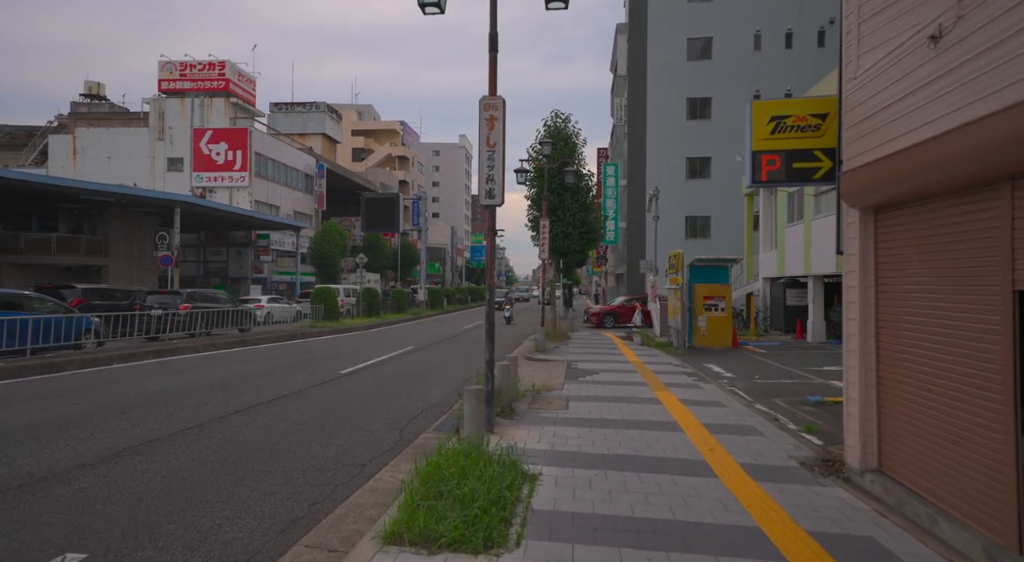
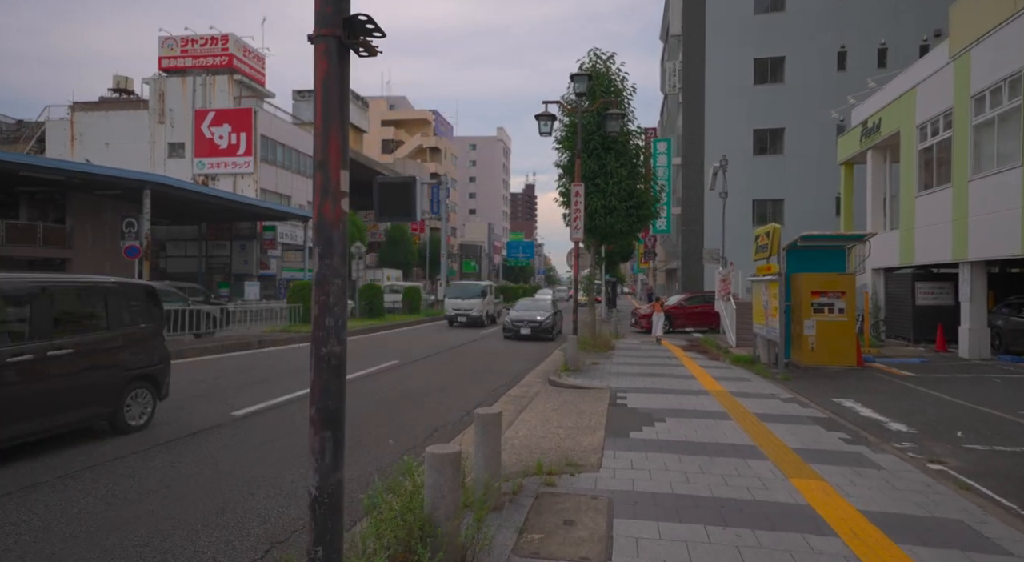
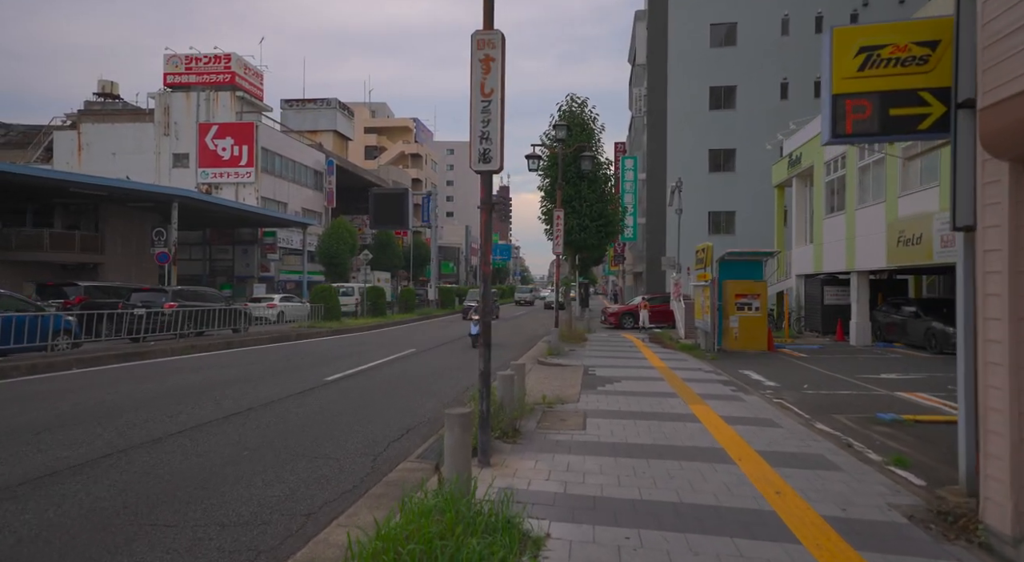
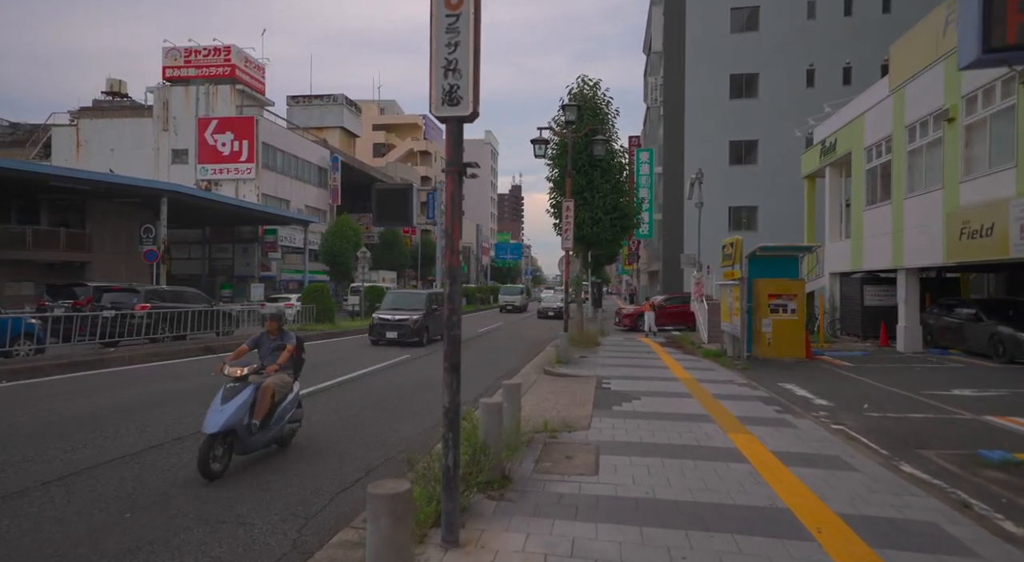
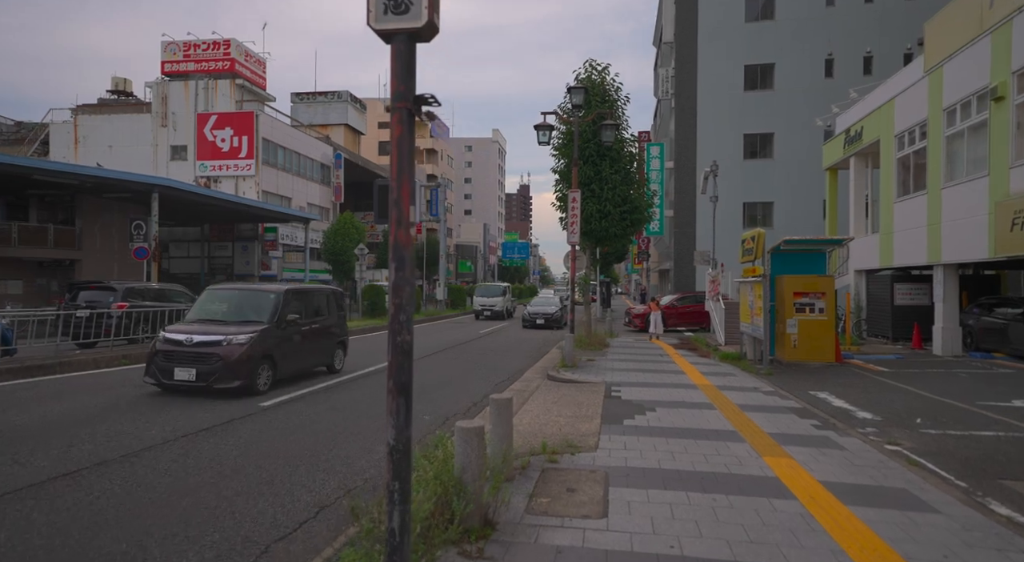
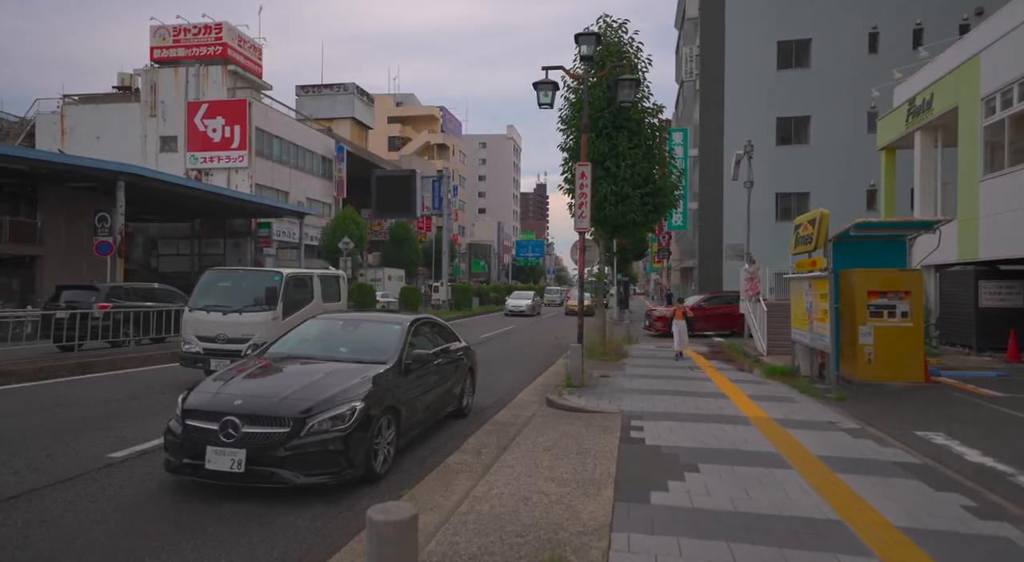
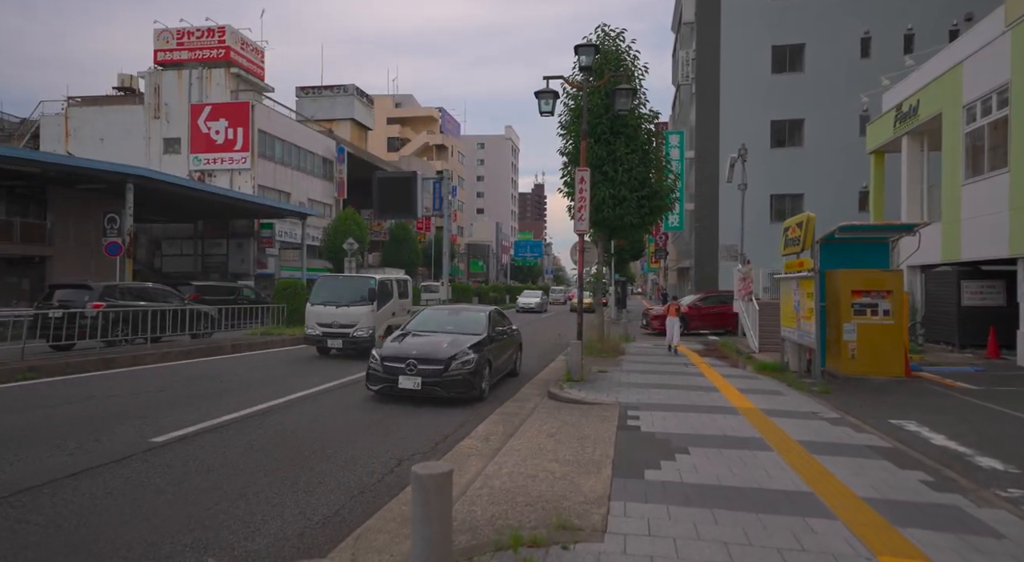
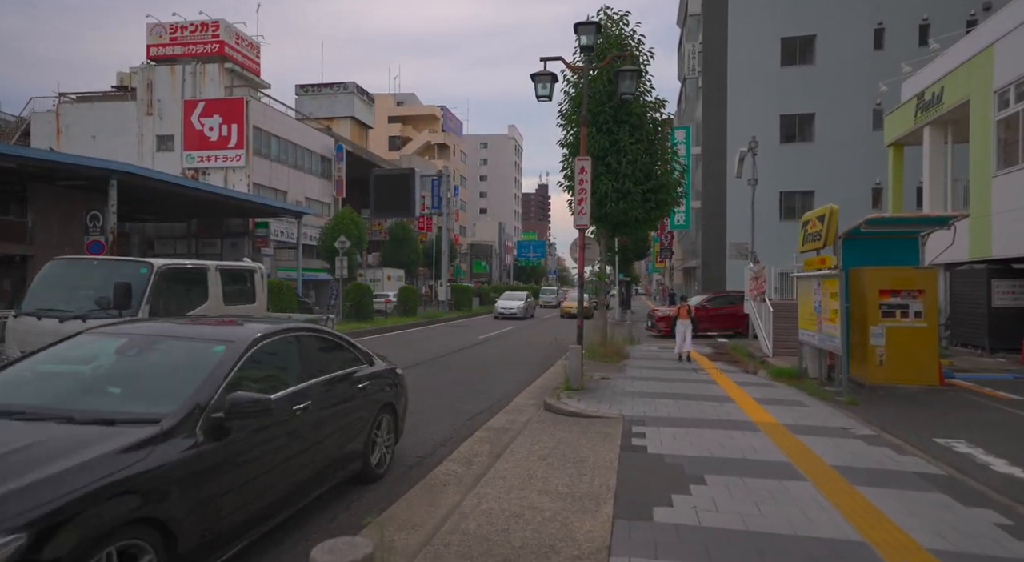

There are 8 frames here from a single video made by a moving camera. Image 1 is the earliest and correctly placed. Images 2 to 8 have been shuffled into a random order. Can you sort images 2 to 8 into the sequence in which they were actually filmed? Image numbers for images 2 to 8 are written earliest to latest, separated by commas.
3, 4, 5, 2, 7, 6, 8
